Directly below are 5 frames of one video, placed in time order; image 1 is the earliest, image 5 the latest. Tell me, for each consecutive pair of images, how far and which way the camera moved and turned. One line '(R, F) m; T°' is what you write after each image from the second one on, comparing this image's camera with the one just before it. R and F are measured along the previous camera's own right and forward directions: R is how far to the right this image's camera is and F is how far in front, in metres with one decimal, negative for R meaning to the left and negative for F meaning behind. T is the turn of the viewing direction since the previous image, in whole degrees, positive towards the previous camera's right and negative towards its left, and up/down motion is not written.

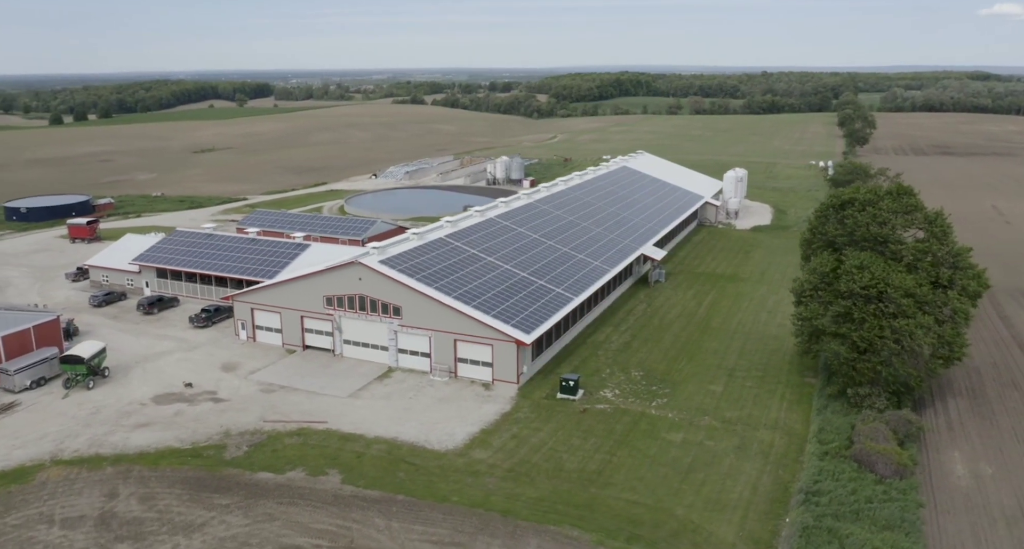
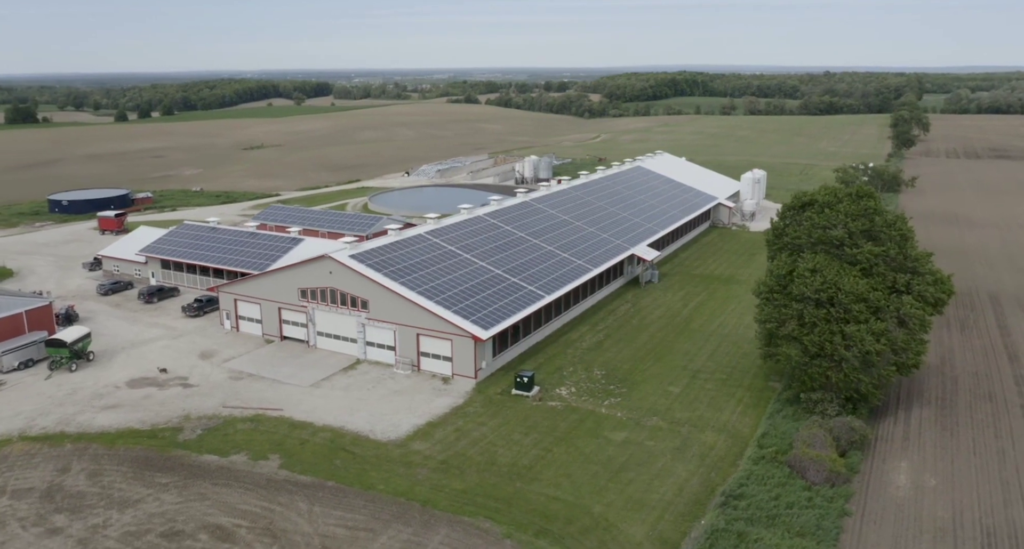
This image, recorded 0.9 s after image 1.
(+4.2, -0.3) m; -4°
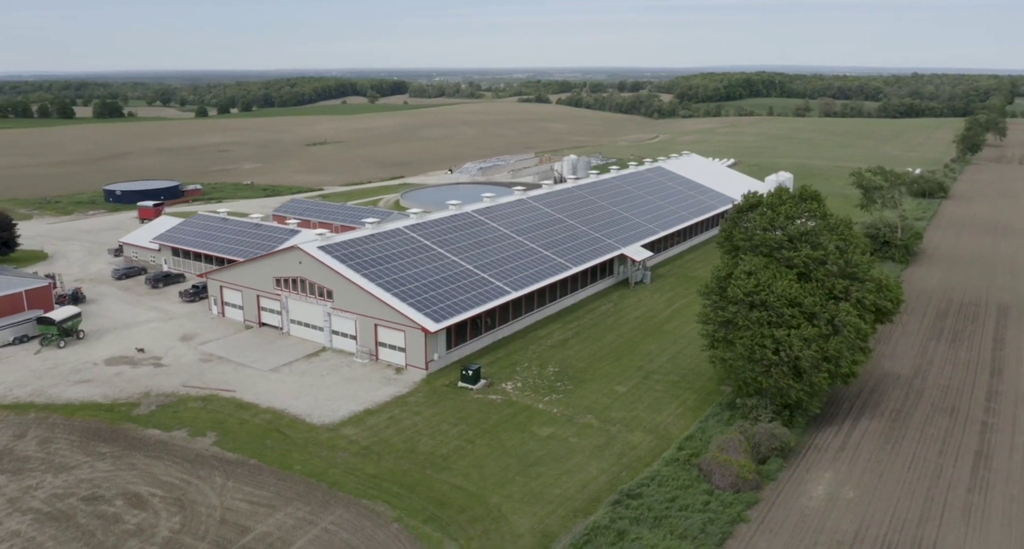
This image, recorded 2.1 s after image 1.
(+5.5, -0.3) m; -6°
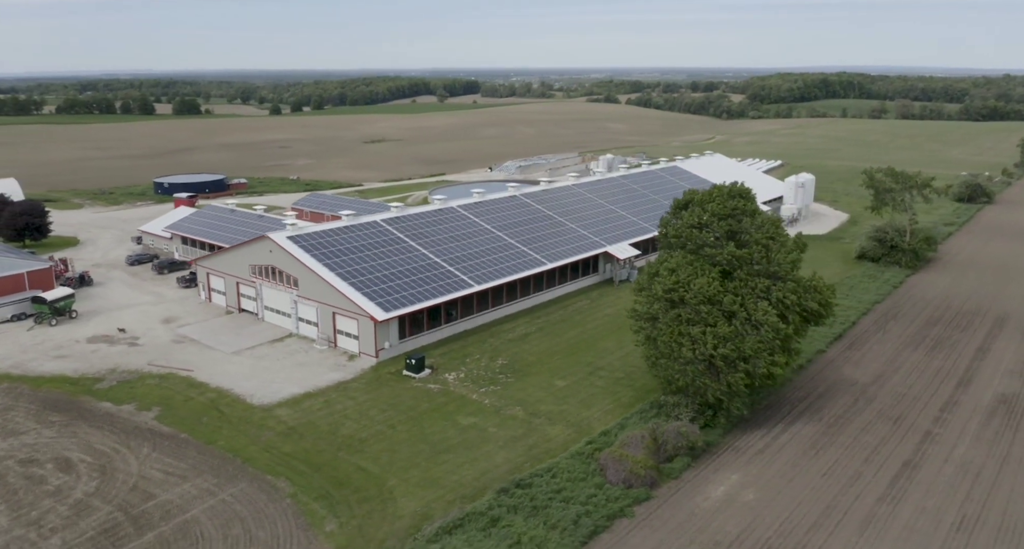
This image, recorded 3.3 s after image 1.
(+5.7, -0.3) m; -6°
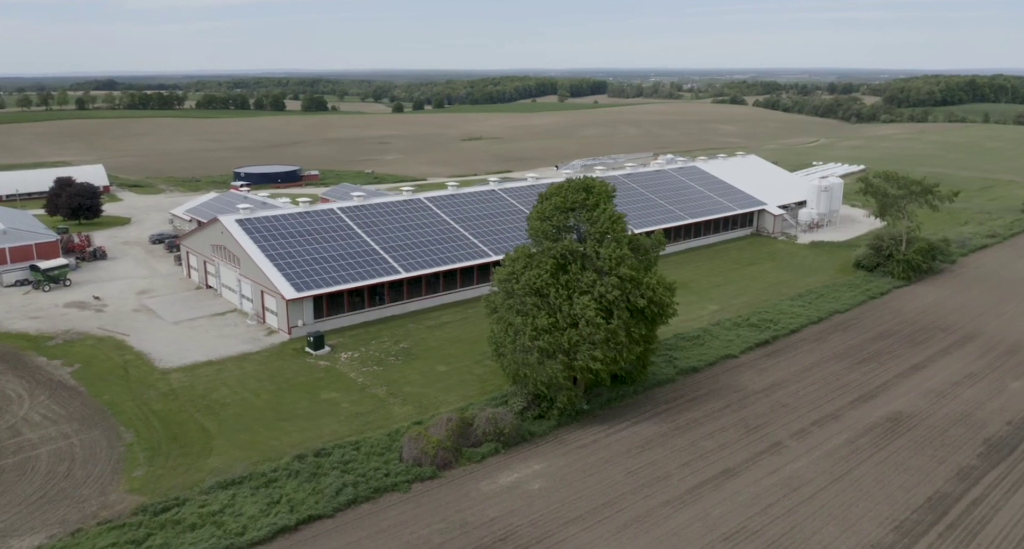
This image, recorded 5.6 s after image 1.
(+11.0, -0.1) m; -10°
